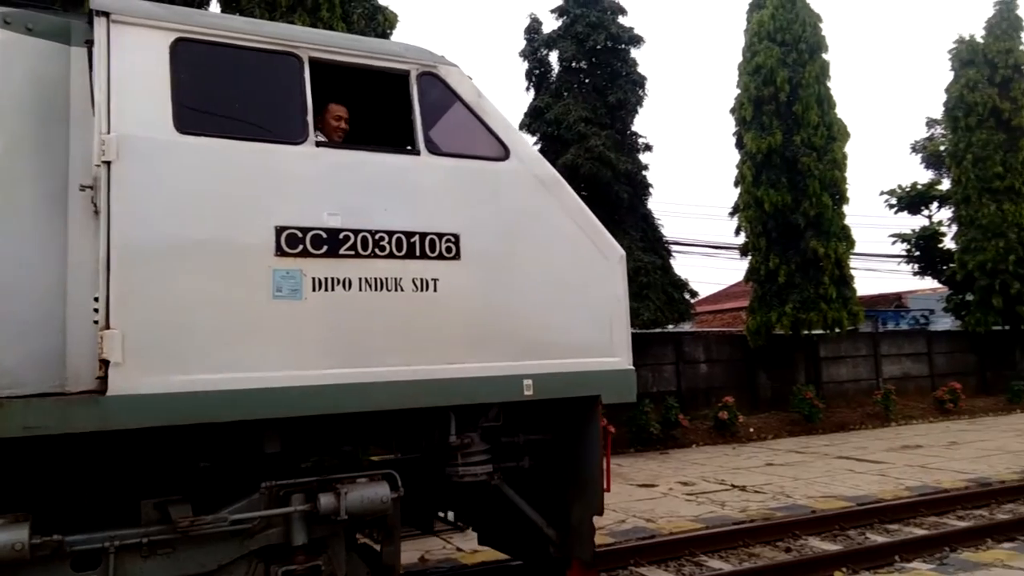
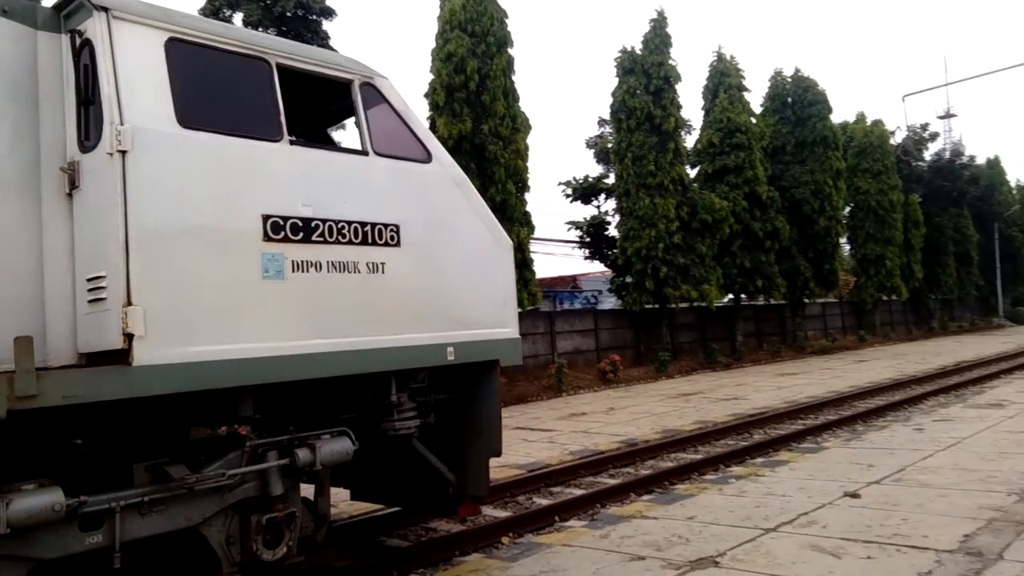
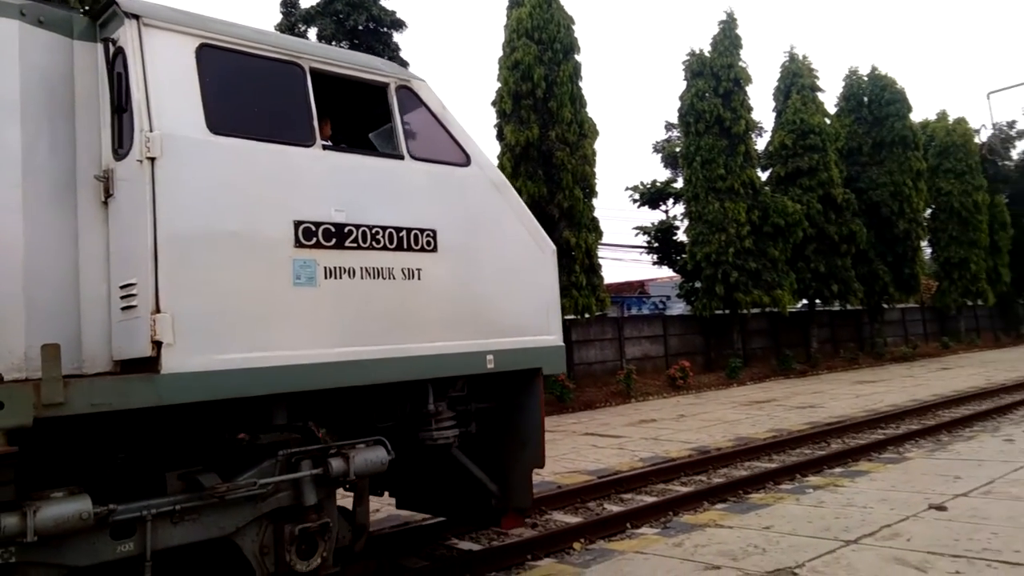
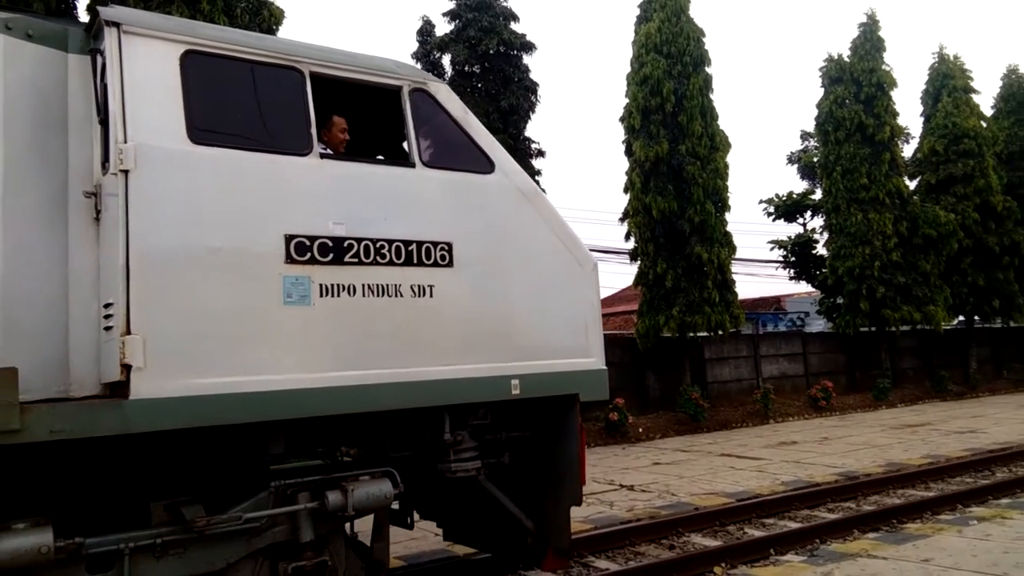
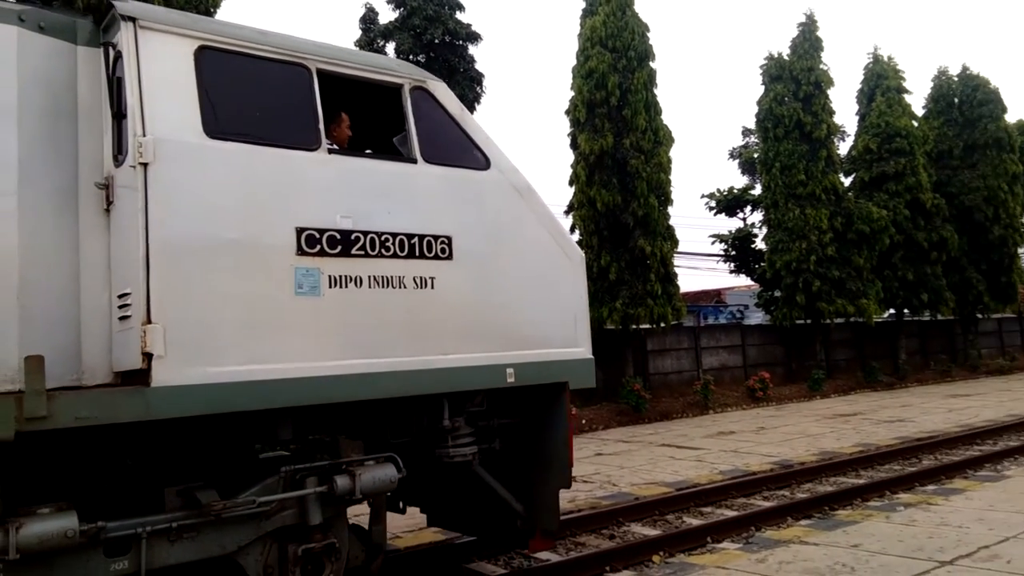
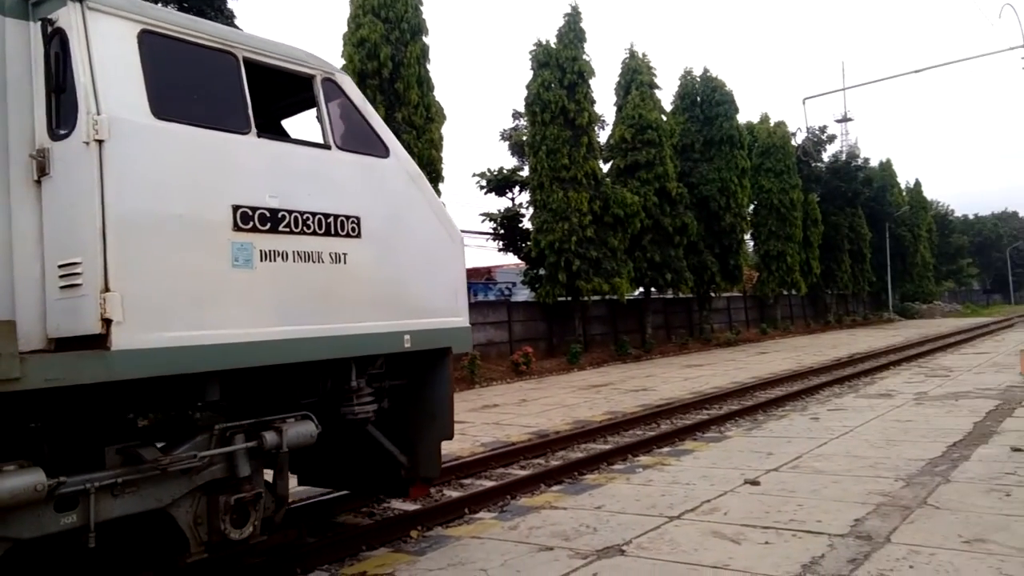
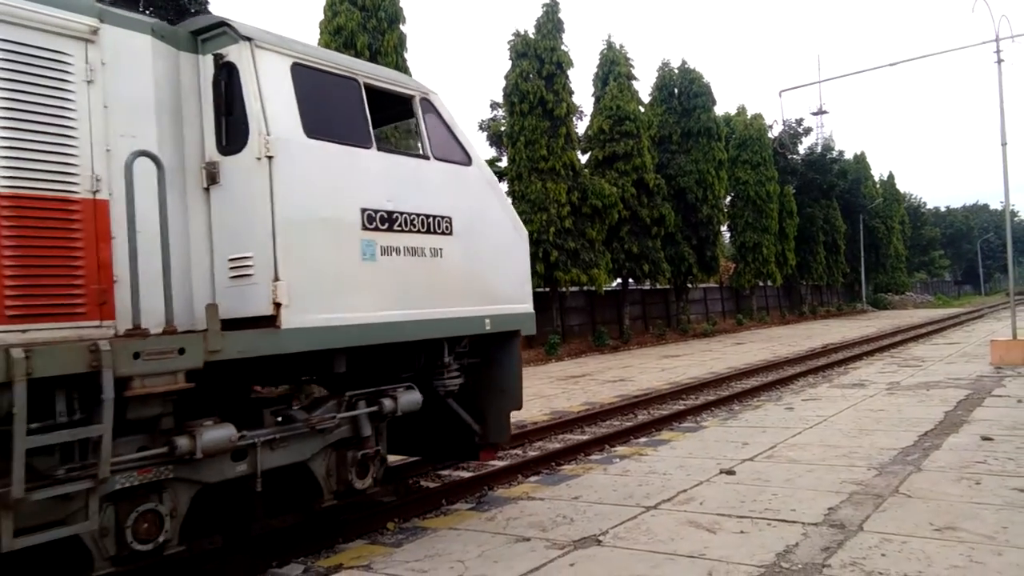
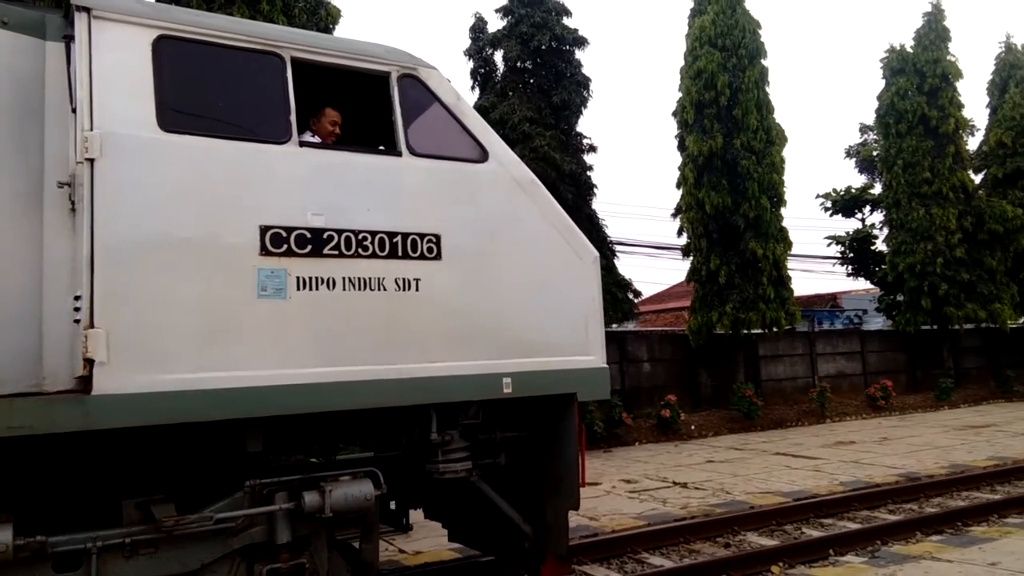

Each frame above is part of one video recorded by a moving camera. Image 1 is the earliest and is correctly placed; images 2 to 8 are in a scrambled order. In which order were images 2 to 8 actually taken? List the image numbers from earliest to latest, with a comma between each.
8, 4, 5, 3, 2, 6, 7
